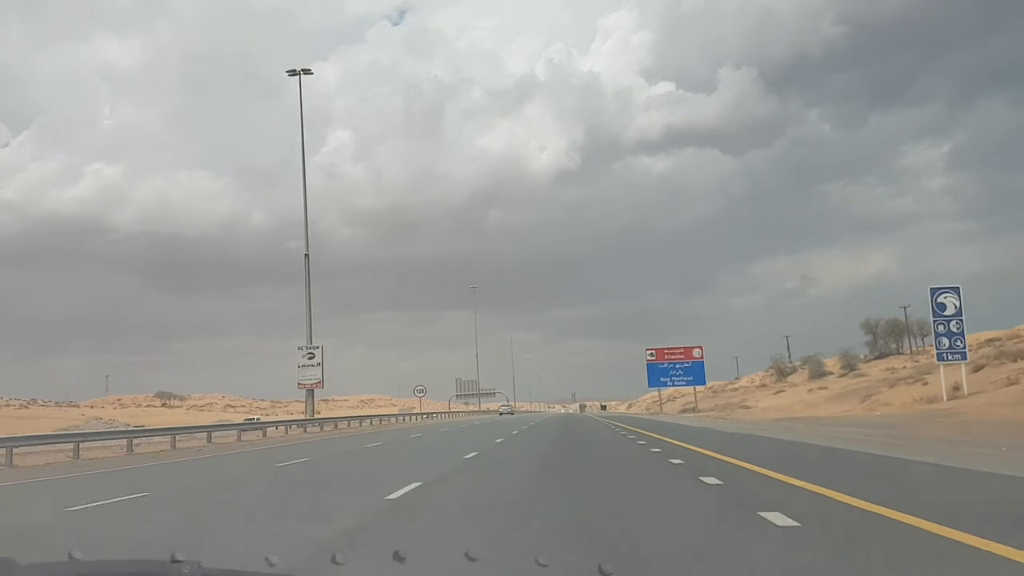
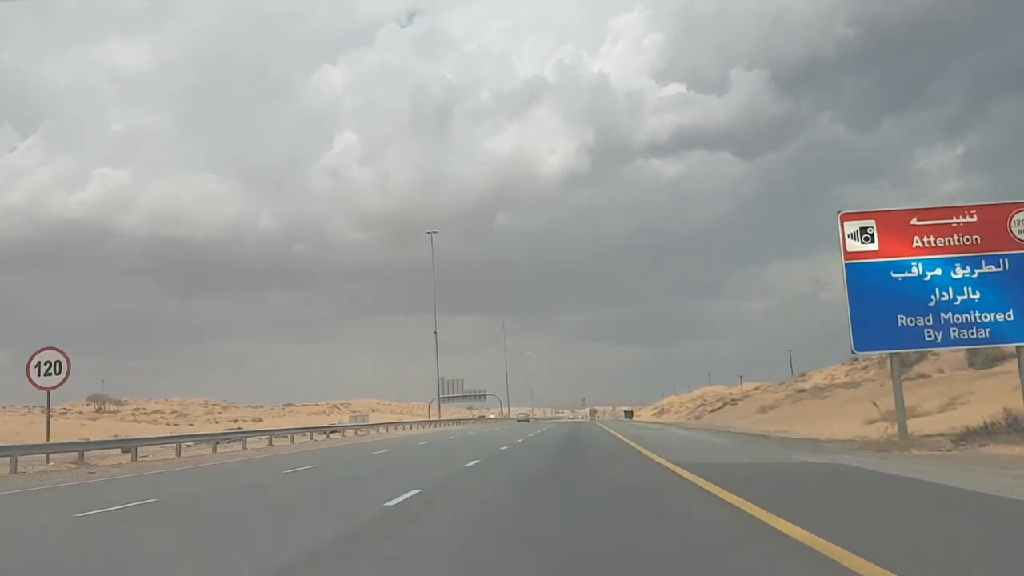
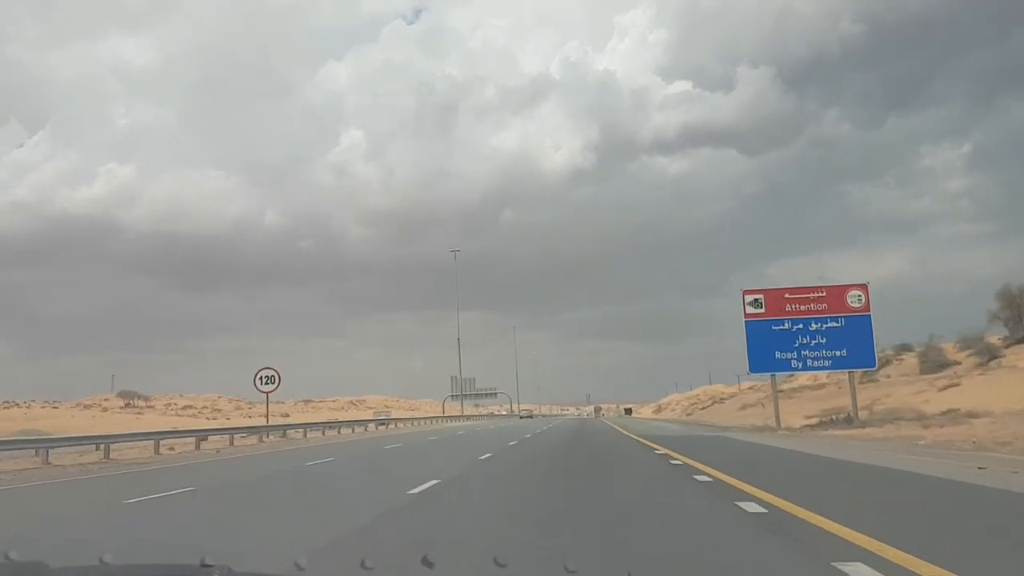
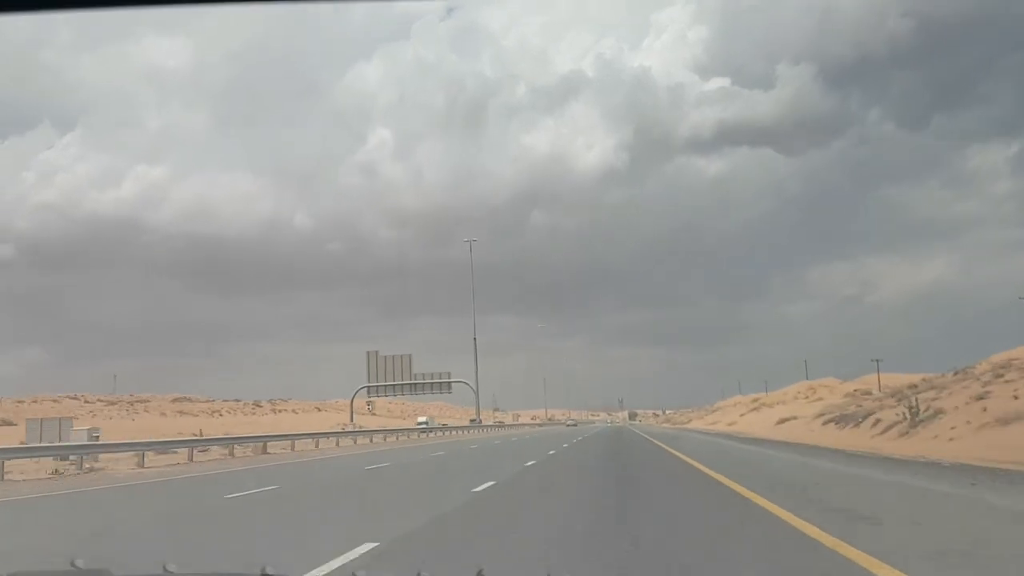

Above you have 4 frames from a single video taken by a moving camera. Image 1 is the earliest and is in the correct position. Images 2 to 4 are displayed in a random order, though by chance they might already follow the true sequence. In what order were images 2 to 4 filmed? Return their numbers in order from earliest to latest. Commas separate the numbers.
3, 2, 4
